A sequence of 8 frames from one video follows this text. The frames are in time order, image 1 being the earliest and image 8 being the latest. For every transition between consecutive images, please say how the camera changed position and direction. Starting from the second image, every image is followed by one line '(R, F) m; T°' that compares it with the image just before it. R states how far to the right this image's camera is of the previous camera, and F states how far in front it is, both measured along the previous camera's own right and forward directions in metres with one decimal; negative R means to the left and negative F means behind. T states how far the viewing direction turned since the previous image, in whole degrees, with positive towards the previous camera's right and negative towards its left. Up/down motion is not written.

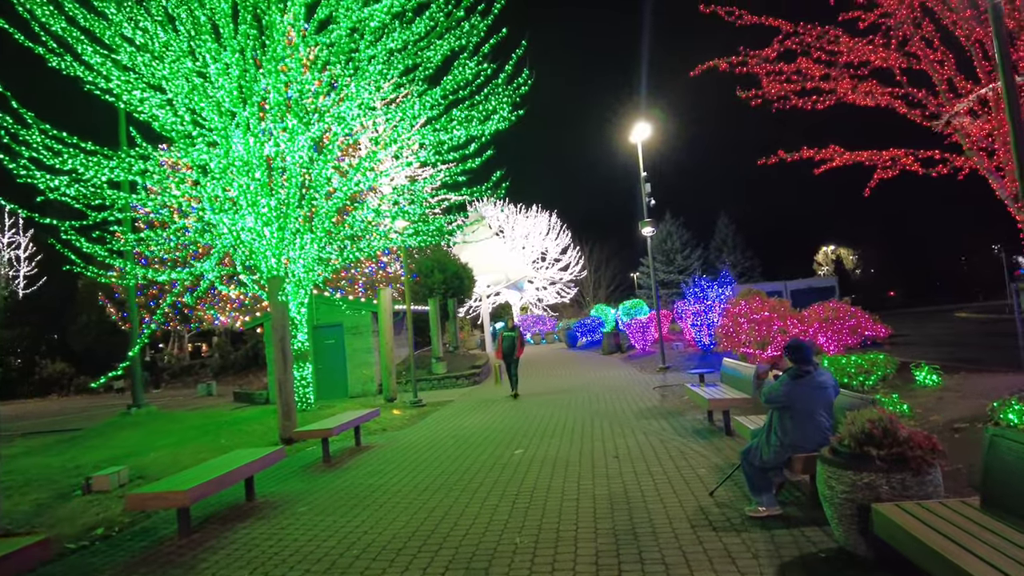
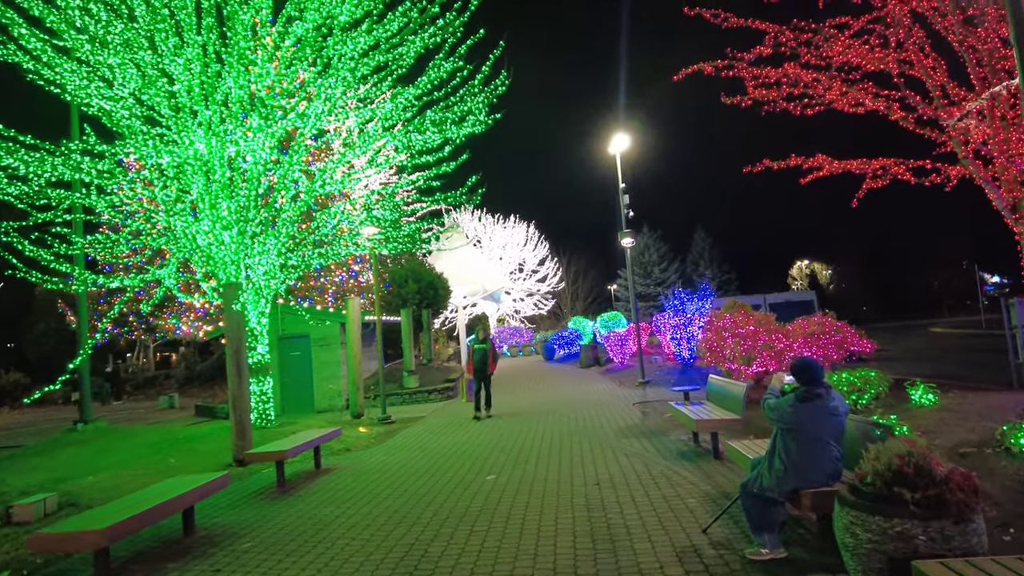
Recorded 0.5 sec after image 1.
(0.0, +0.6) m; +2°
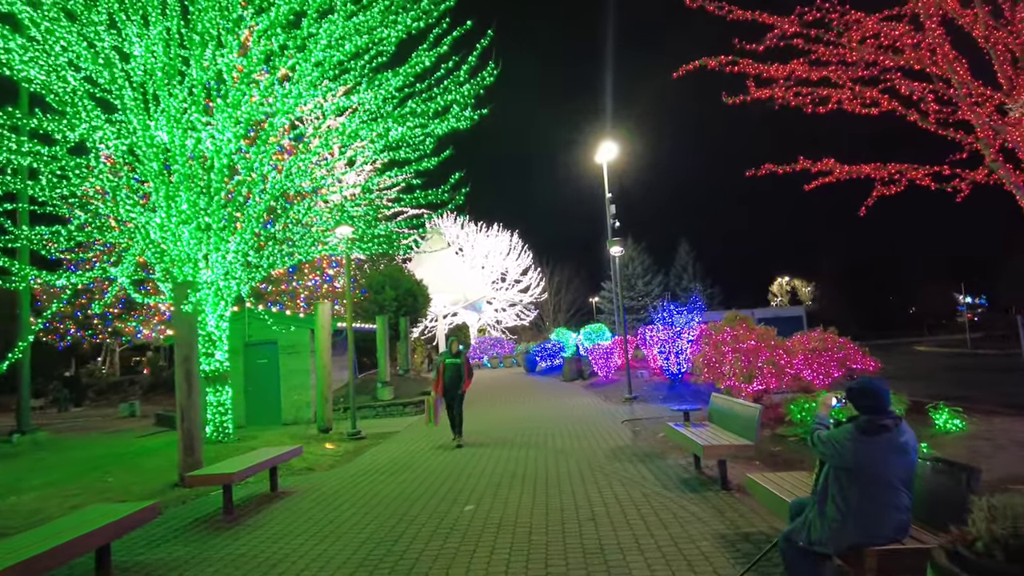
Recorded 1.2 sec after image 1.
(0.0, +0.9) m; +2°
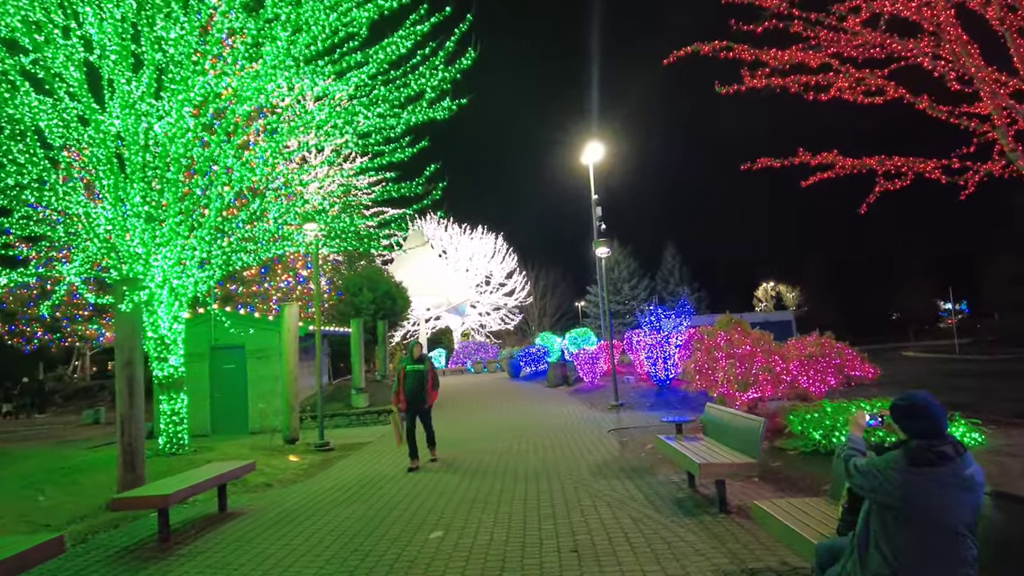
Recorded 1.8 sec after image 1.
(+0.1, +0.8) m; +1°
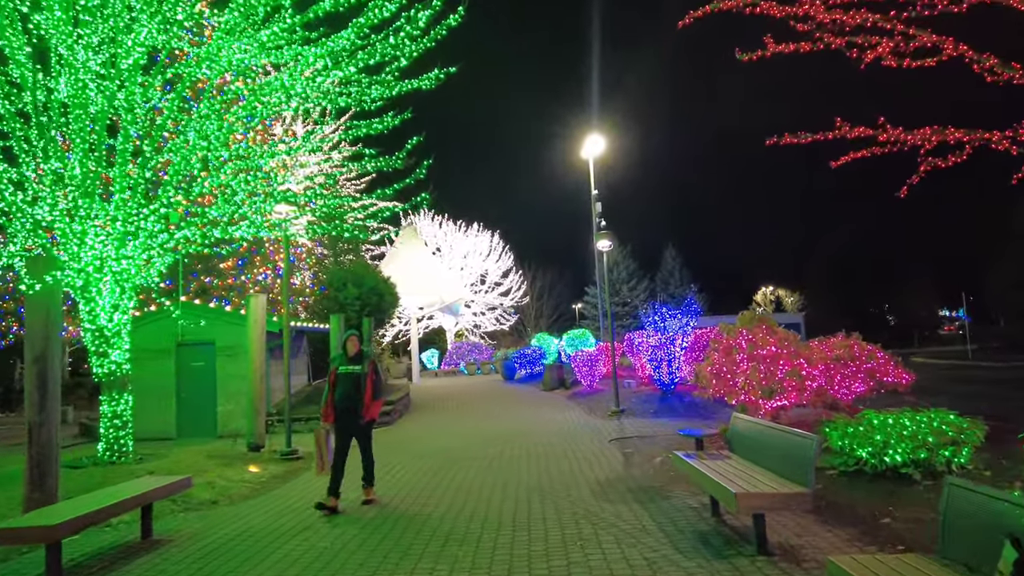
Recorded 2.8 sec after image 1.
(+0.1, +1.3) m; 0°
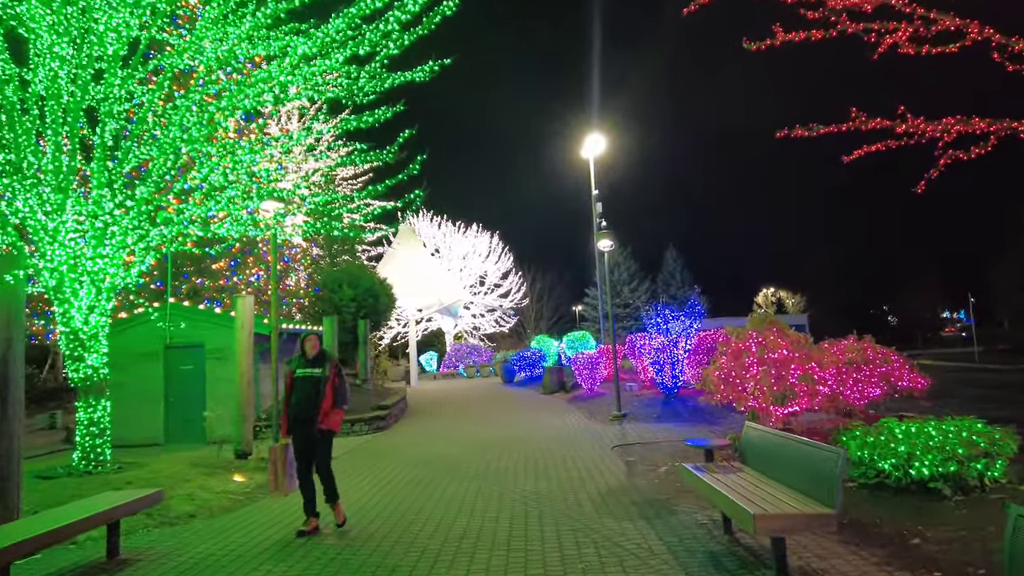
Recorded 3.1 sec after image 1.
(0.0, +0.4) m; 0°
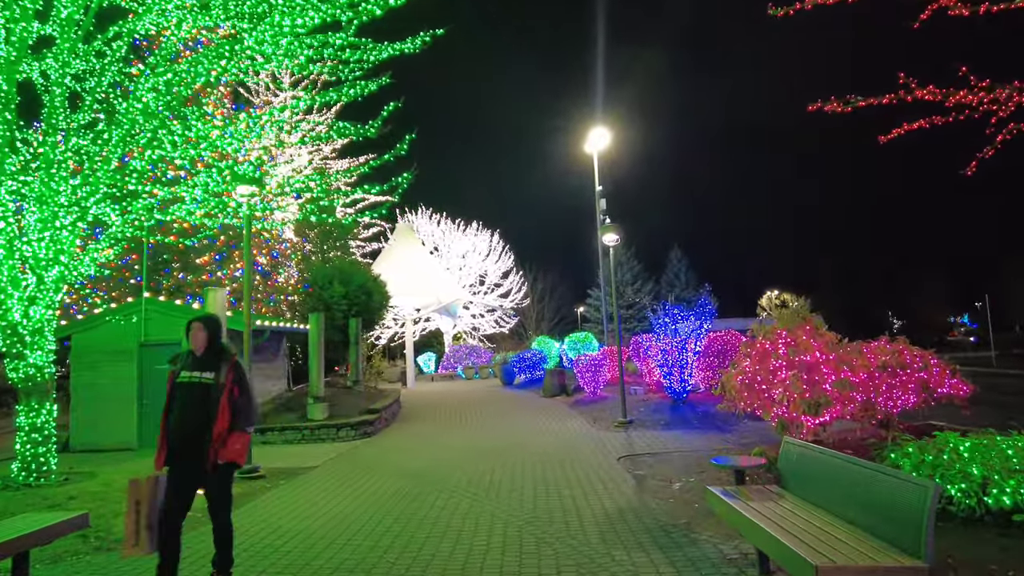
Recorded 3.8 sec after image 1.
(+0.1, +1.0) m; 0°
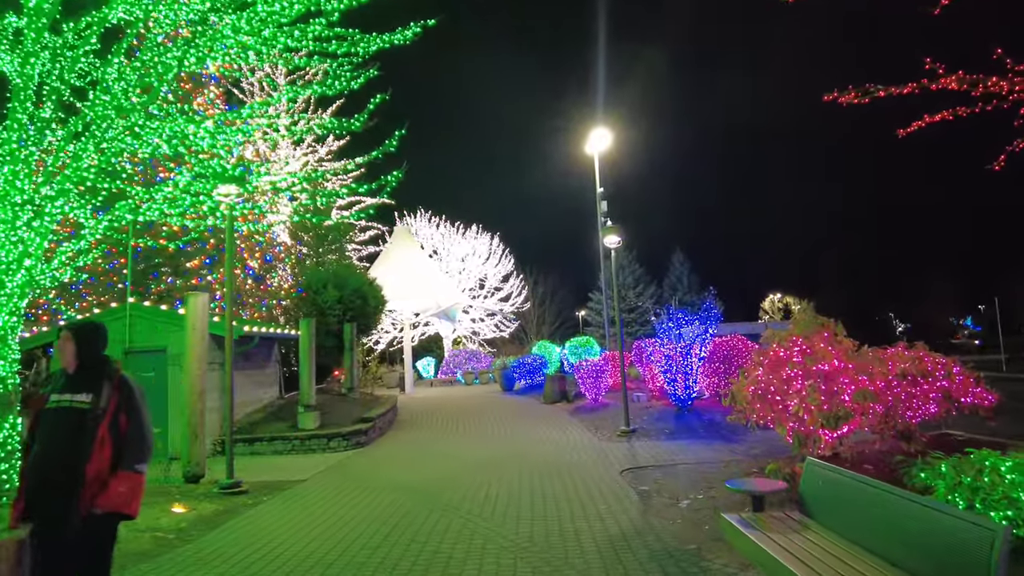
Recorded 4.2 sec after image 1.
(+0.1, +0.5) m; 0°
